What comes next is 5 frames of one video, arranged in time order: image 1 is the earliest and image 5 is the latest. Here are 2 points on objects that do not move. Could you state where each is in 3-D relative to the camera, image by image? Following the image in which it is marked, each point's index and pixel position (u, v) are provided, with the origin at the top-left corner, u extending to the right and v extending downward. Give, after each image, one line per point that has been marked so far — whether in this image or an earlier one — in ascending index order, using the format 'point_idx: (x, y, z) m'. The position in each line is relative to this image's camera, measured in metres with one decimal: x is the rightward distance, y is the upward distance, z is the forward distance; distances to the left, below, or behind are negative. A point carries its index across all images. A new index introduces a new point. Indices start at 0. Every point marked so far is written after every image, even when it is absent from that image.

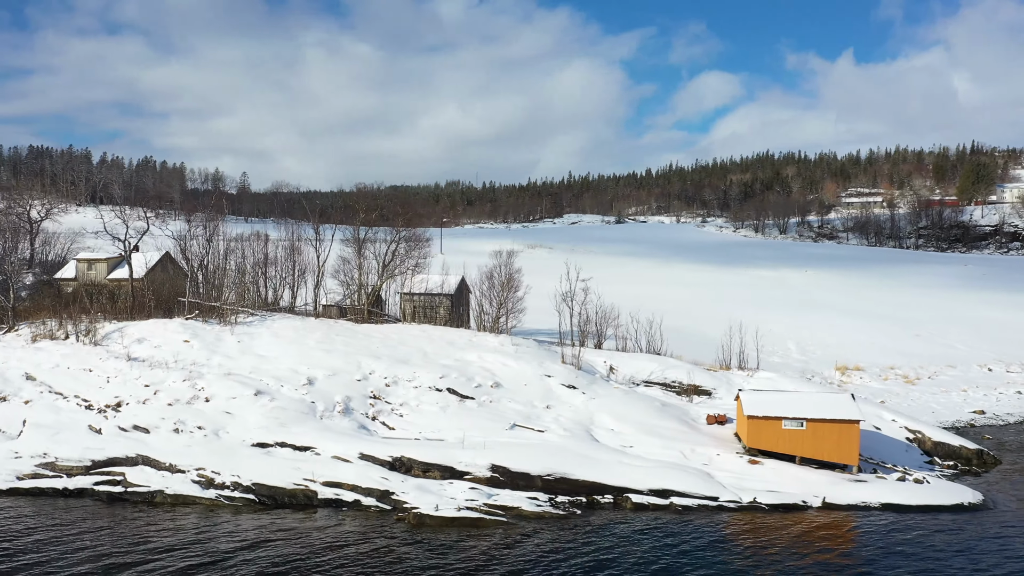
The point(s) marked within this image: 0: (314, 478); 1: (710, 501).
0: (-4.6, -4.4, +19.5) m
1: (+4.6, -5.0, +19.7) m
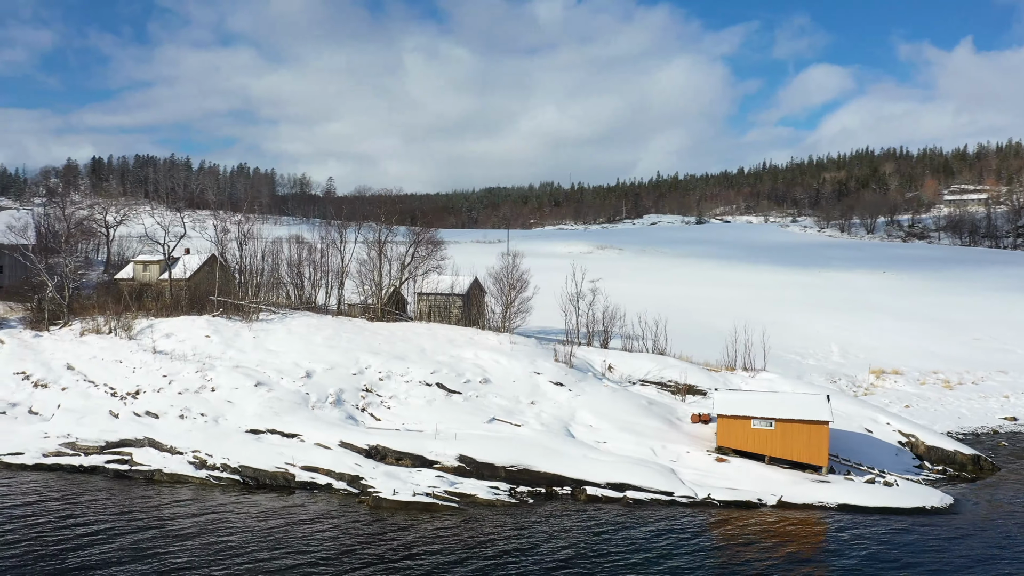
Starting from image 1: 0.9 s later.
0: (-5.5, -4.4, +21.2) m
1: (+3.7, -5.0, +20.3) m
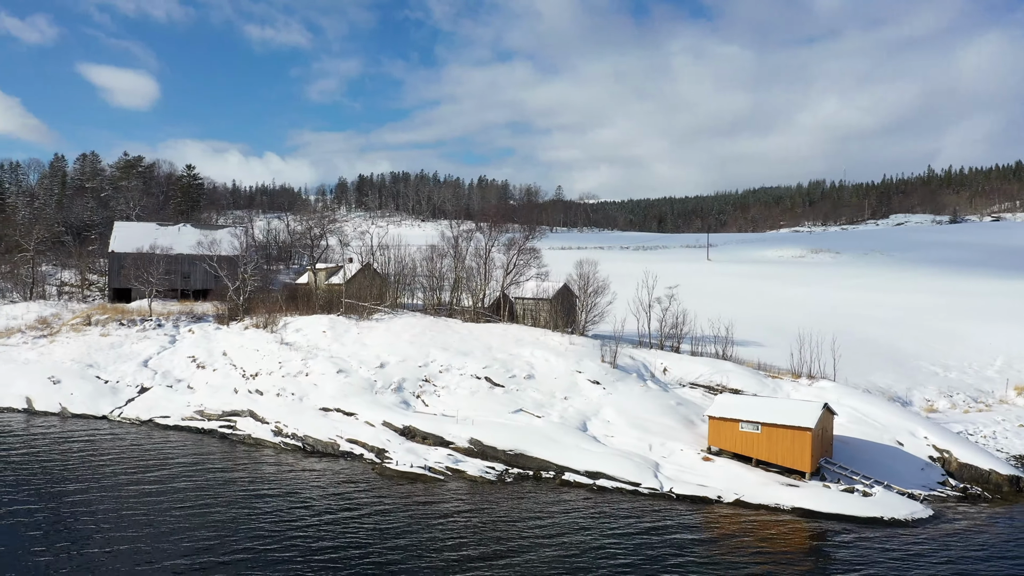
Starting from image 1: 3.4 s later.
0: (-5.3, -4.6, +25.9) m
1: (+3.2, -5.2, +22.1) m
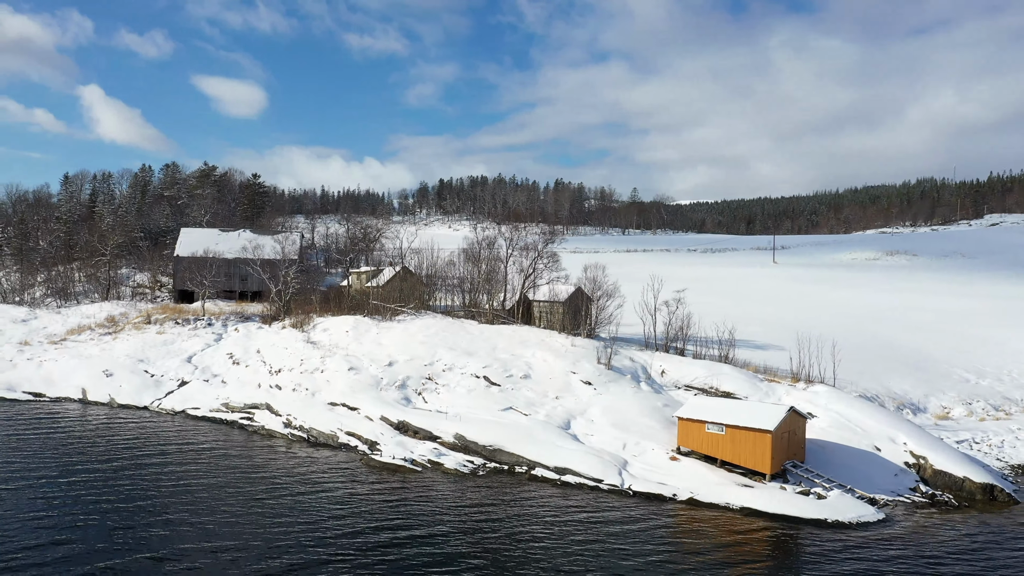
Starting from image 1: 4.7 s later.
0: (-5.6, -4.7, +27.8) m
1: (+2.3, -5.3, +23.0) m
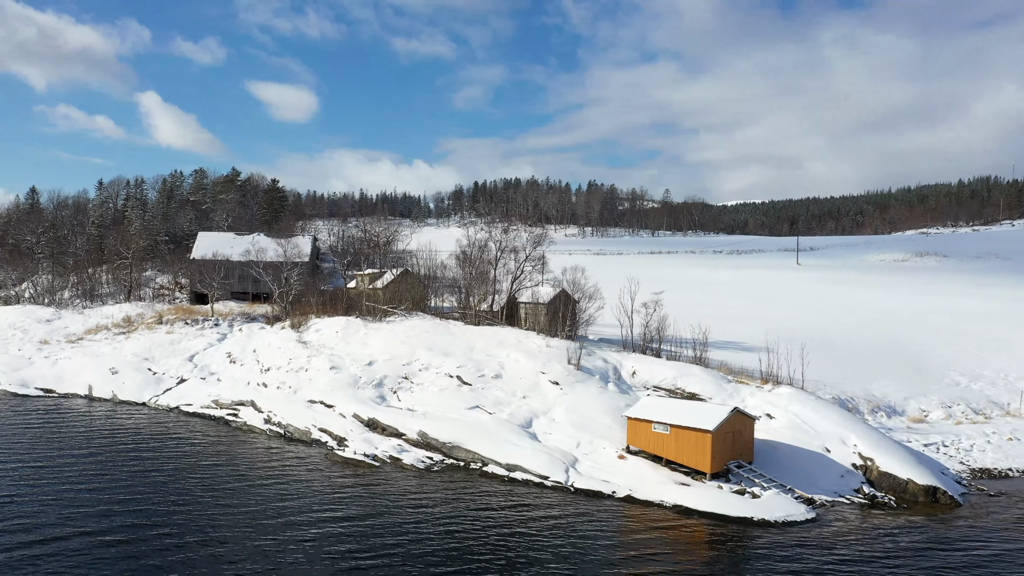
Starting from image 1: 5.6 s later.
0: (-6.8, -4.8, +28.9) m
1: (+0.9, -5.4, +23.7) m
